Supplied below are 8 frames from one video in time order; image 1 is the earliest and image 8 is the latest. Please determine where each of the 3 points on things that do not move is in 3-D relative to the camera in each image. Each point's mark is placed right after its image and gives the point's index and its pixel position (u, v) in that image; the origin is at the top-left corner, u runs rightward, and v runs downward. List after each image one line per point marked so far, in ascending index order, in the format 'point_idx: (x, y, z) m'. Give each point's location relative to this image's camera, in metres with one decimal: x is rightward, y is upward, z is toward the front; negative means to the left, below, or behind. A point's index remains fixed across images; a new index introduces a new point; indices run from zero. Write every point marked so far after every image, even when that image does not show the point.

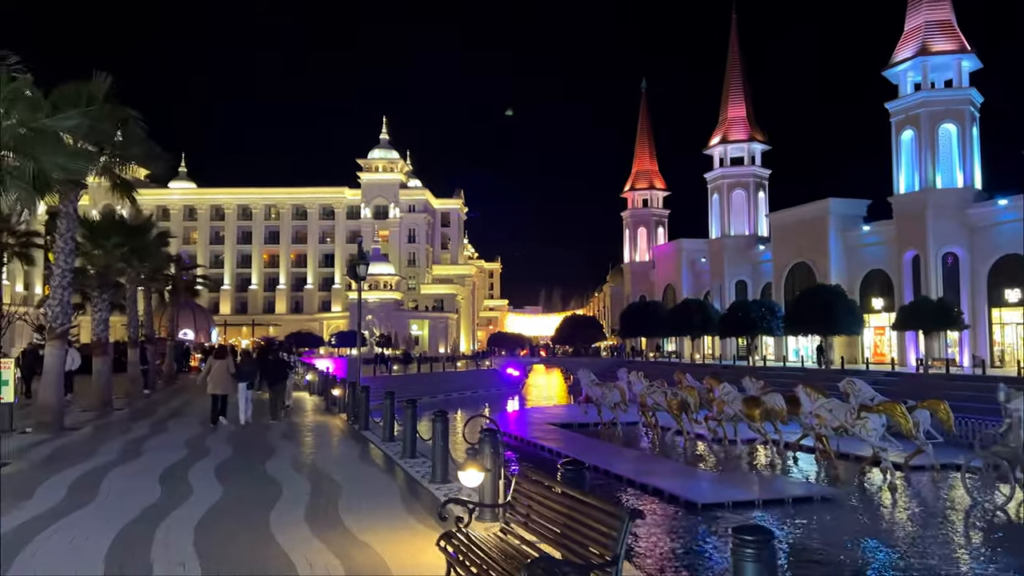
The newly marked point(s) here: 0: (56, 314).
0: (-7.9, -0.4, +13.2) m
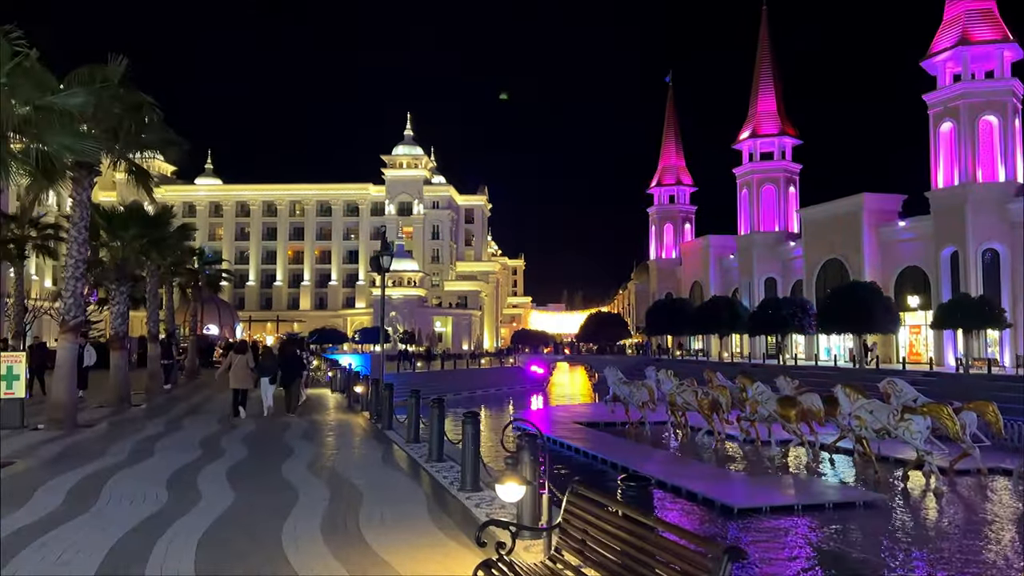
0: (-7.4, -0.3, +12.7) m
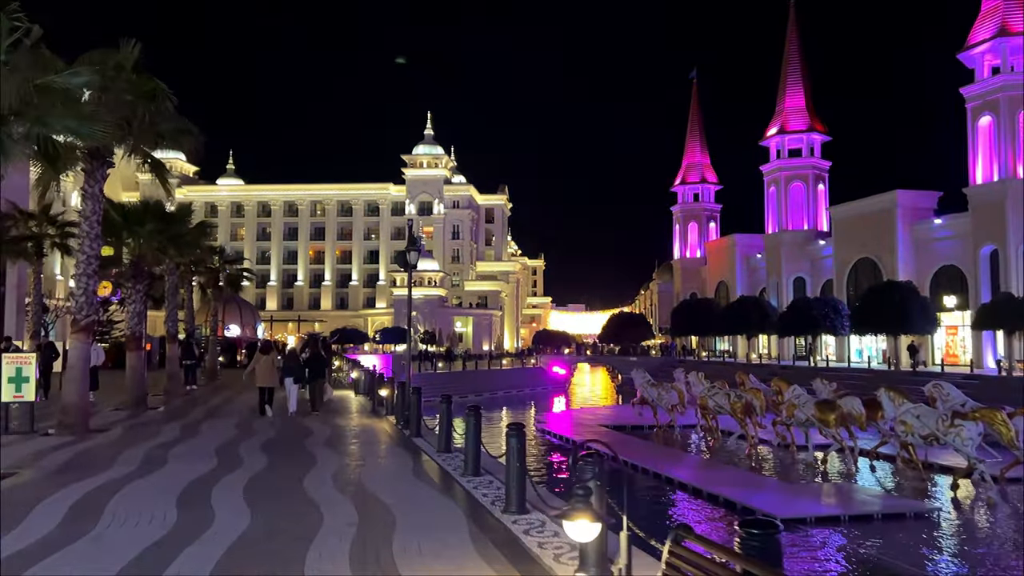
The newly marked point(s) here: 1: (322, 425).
0: (-6.9, -0.3, +12.2) m
1: (-3.2, -2.3, +12.7) m
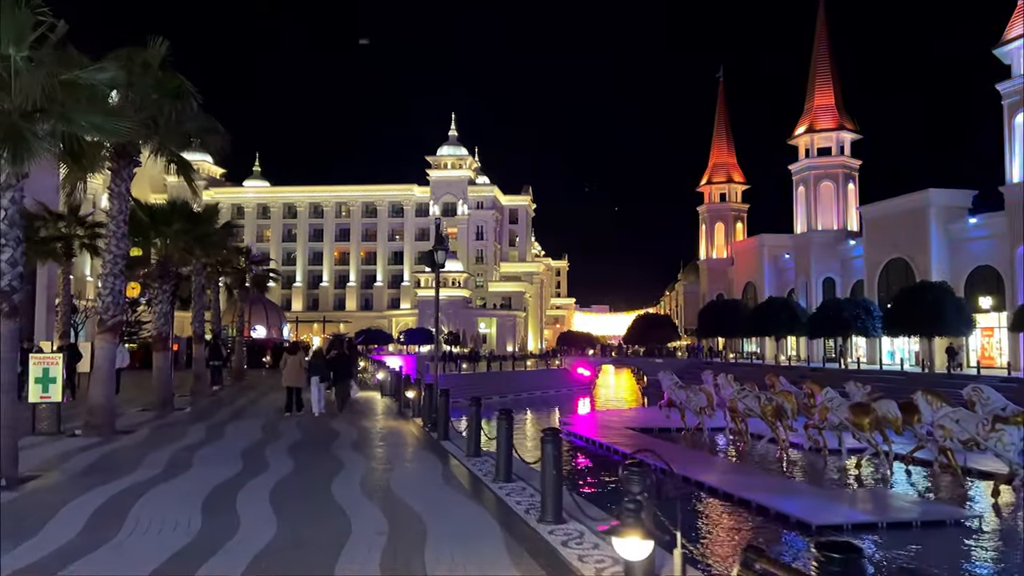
0: (-6.4, -0.3, +12.1) m
1: (-2.7, -2.3, +12.5) m
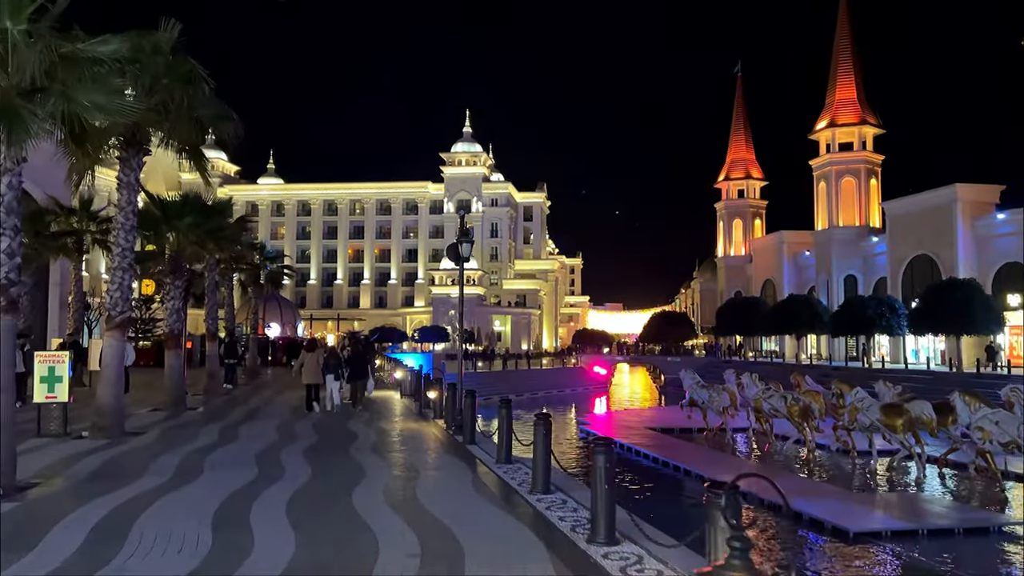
0: (-6.0, -0.2, +11.6) m
1: (-2.3, -2.2, +12.0) m
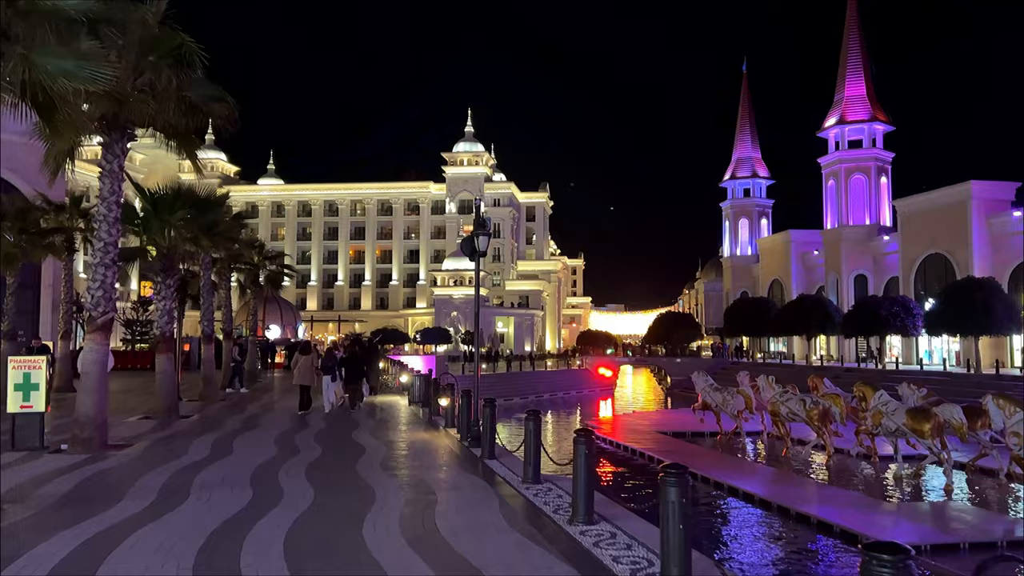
0: (-5.7, -0.2, +10.7) m
1: (-2.0, -2.2, +11.1) m
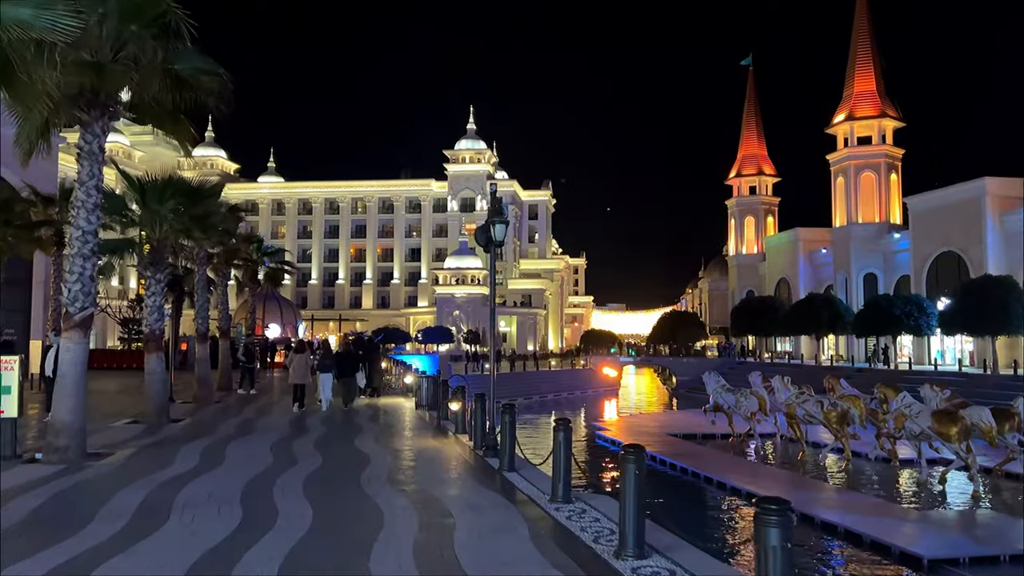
0: (-5.5, -0.1, +9.8) m
1: (-1.8, -2.1, +10.2) m
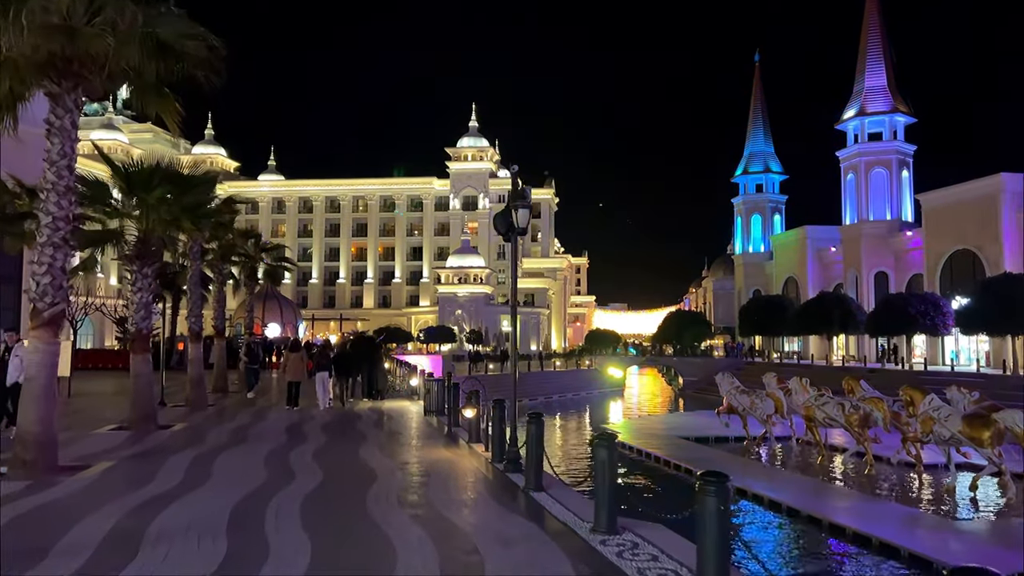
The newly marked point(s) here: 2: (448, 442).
0: (-5.3, 0.0, +8.9) m
1: (-1.6, -2.0, +9.3) m
2: (-0.9, -2.2, +11.2) m
